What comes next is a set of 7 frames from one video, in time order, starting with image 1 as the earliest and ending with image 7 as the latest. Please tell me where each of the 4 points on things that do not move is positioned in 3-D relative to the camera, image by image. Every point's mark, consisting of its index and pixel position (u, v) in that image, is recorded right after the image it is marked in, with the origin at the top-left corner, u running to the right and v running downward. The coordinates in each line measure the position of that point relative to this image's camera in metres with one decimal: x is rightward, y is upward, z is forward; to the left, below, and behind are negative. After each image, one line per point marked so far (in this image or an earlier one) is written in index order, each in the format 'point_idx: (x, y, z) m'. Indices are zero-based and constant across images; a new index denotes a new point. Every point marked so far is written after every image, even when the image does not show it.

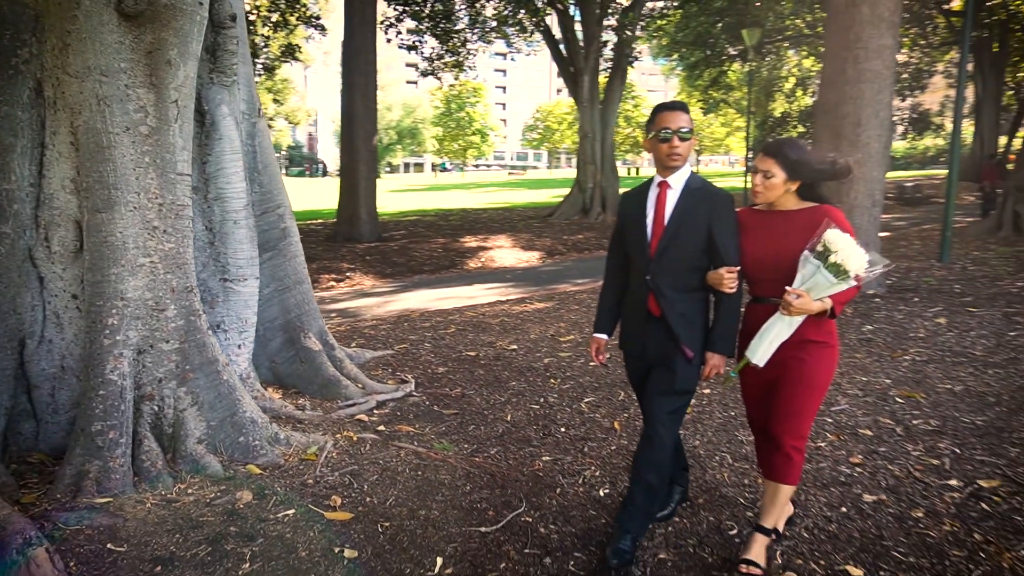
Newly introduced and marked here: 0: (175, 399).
0: (-1.8, -0.6, +3.8) m
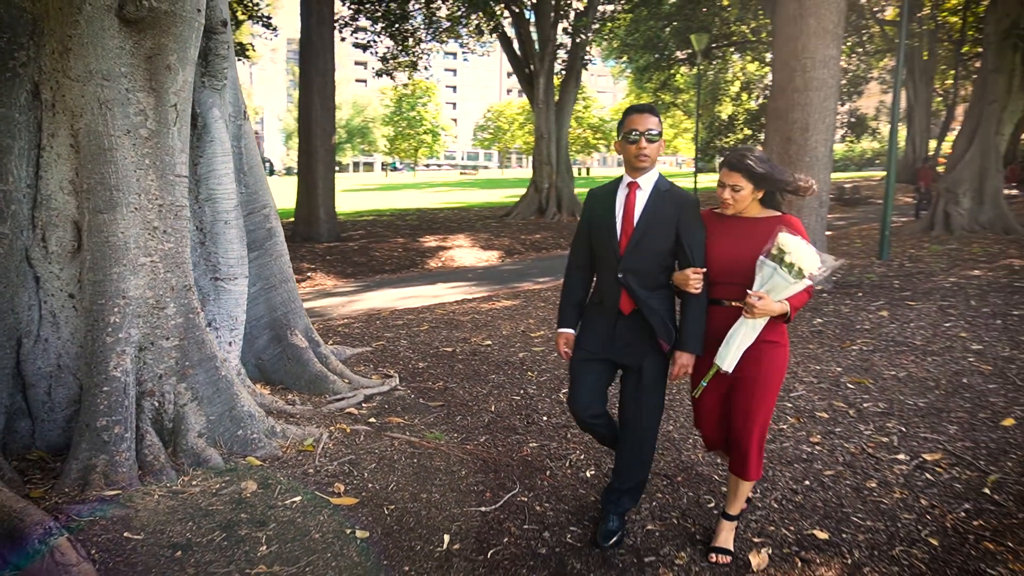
0: (-1.9, -0.6, +3.9) m
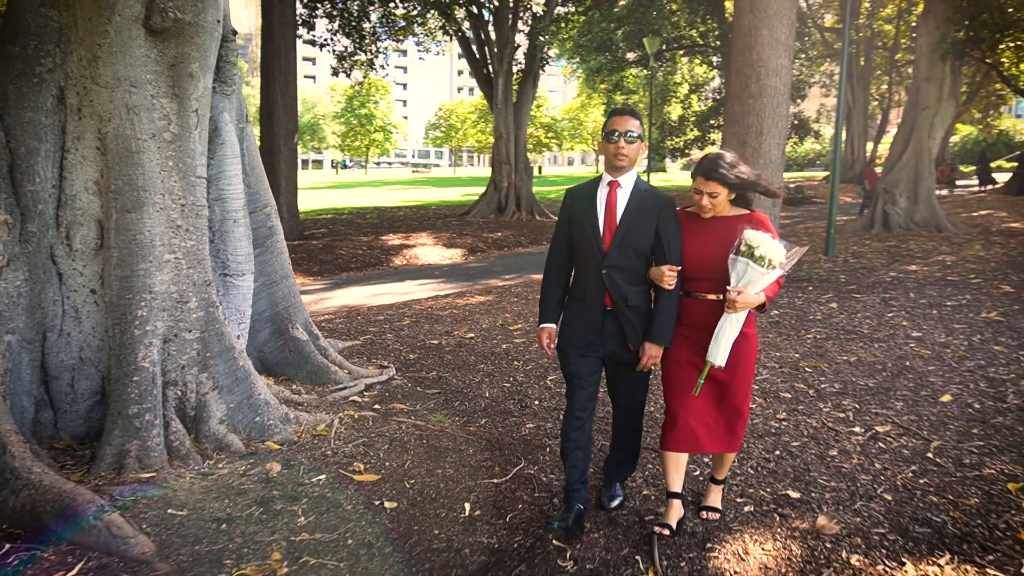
0: (-1.9, -0.6, +4.1) m
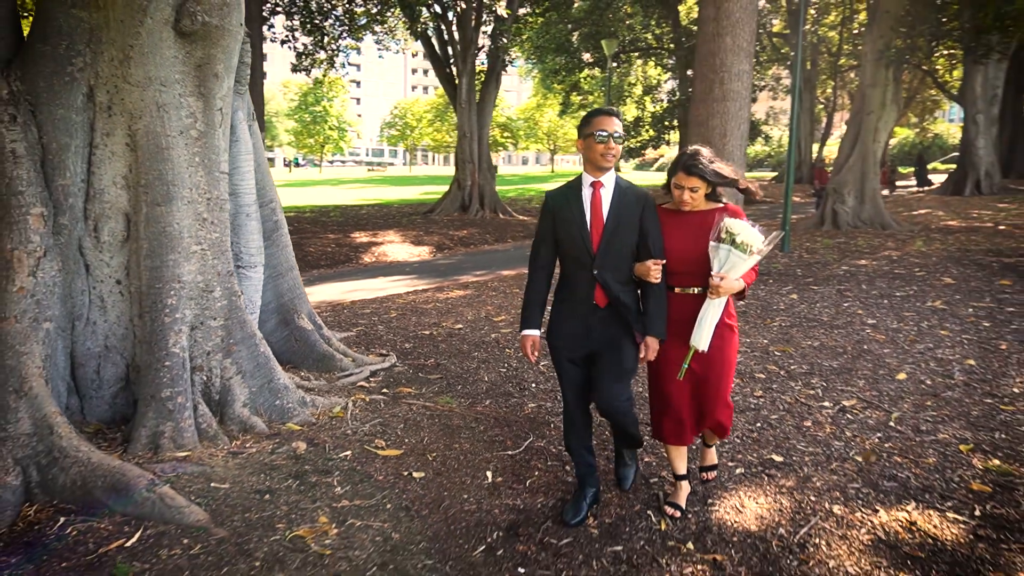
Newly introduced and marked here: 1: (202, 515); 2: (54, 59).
0: (-1.8, -0.5, +4.3) m
1: (-1.5, -1.1, +3.3) m
2: (-2.6, +1.3, +4.0) m
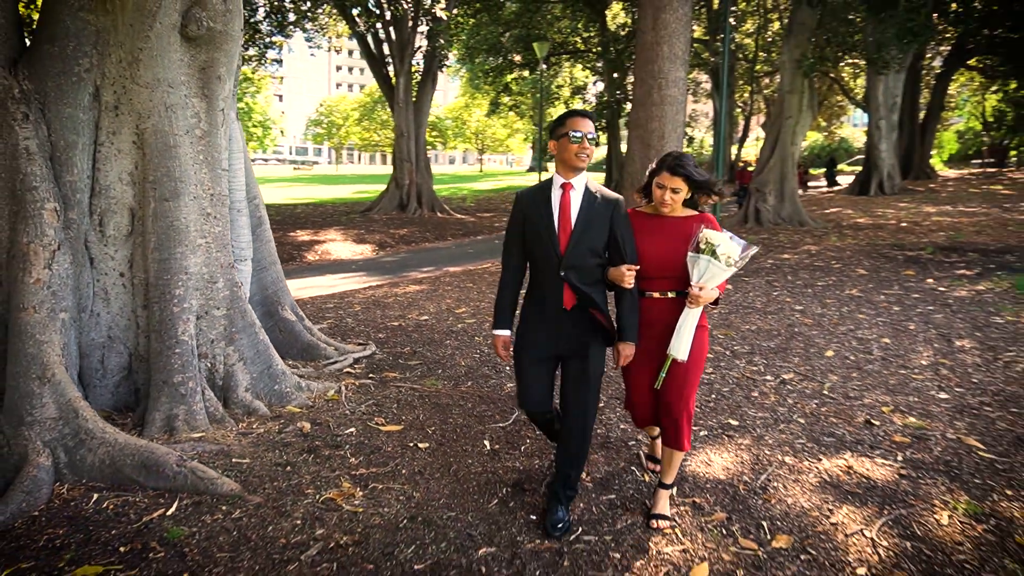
0: (-1.9, -0.4, +4.6) m
1: (-1.4, -1.0, +3.6) m
2: (-2.7, +1.4, +4.1) m
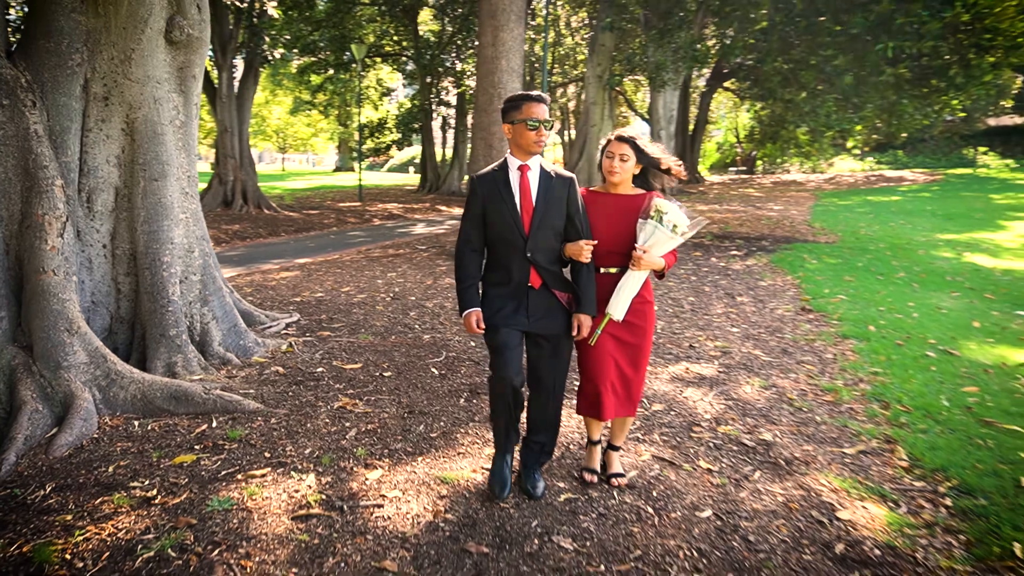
0: (-2.4, -0.2, +5.4) m
1: (-1.7, -0.8, +4.5) m
2: (-3.1, +1.6, +4.7) m
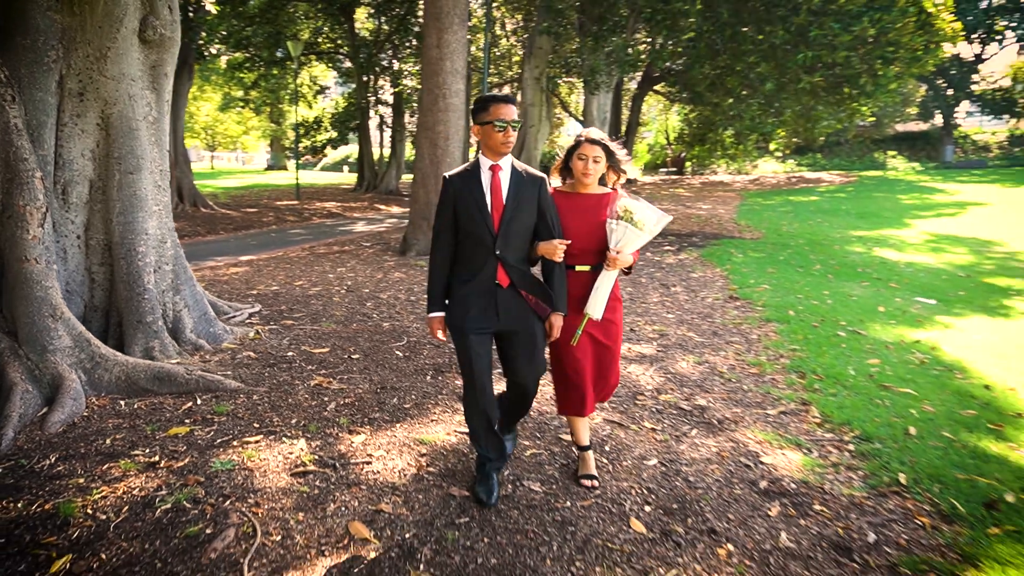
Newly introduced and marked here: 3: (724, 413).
0: (-2.7, -0.1, +5.6) m
1: (-1.9, -0.7, +4.8) m
2: (-3.3, +1.7, +4.9) m
3: (+1.5, -0.9, +4.9) m
